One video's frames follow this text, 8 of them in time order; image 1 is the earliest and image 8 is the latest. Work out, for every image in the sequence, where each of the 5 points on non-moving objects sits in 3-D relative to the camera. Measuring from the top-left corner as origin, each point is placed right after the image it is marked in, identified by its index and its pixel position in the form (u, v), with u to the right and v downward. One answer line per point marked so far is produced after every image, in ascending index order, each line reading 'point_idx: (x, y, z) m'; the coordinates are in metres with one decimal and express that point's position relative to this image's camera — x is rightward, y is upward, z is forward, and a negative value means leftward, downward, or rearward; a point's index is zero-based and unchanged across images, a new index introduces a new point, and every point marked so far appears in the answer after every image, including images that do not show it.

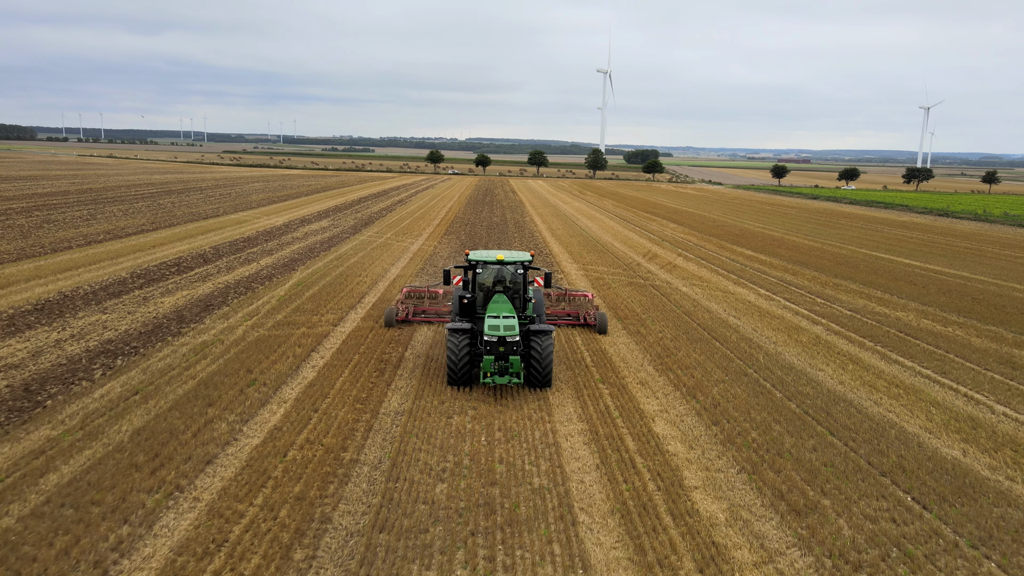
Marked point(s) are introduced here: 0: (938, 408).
0: (+4.9, -1.4, +8.6) m
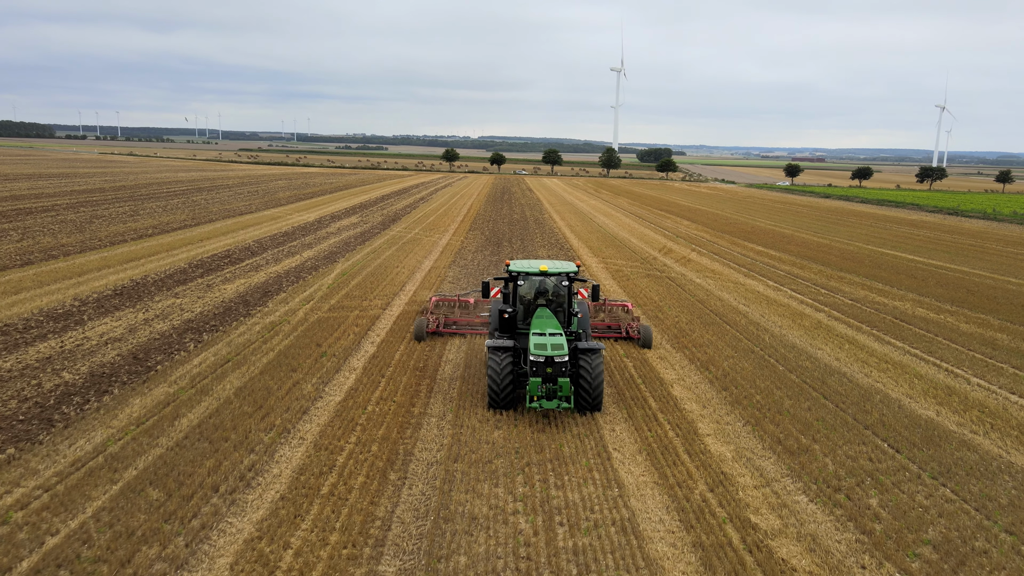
0: (+5.4, -1.2, +9.8) m
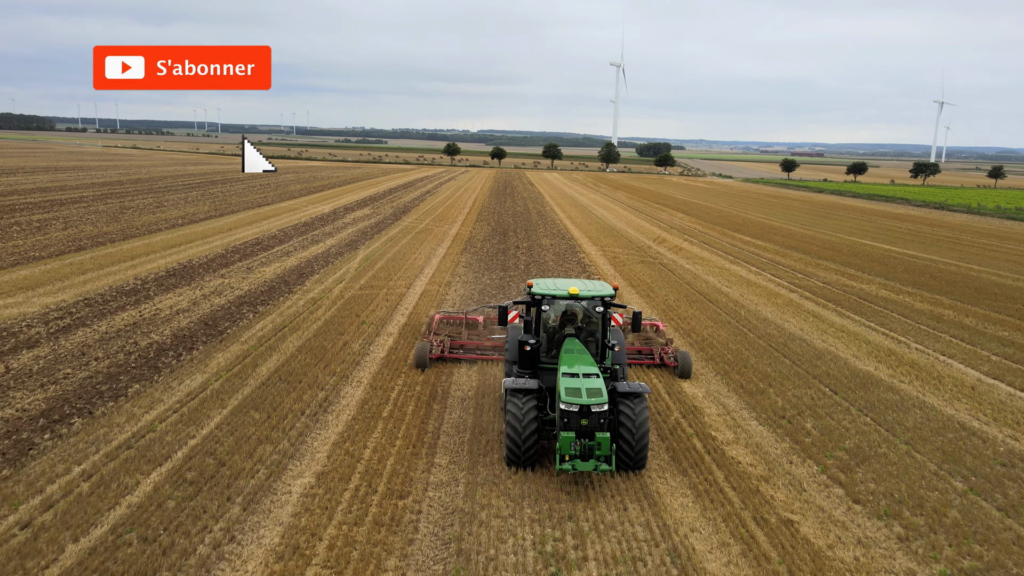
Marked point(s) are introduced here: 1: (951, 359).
0: (+5.6, -0.9, +11.7) m
1: (+6.4, -1.1, +10.9) m
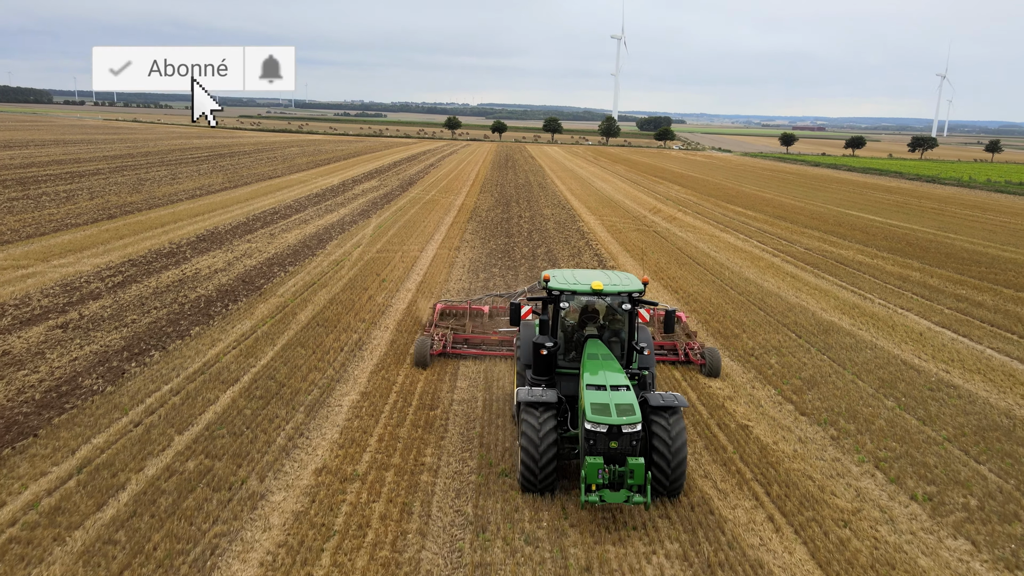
0: (+5.7, -0.2, +13.1) m
1: (+6.5, -0.4, +12.3) m
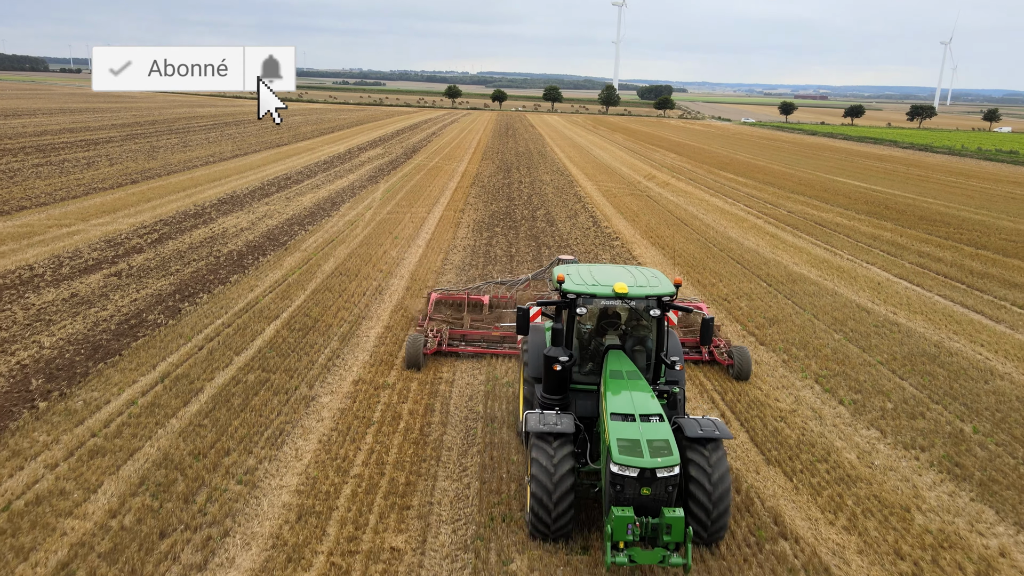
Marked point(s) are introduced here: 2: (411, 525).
0: (+5.7, +0.6, +14.3) m
1: (+6.5, +0.4, +13.6) m
2: (-0.7, -1.6, +5.0) m
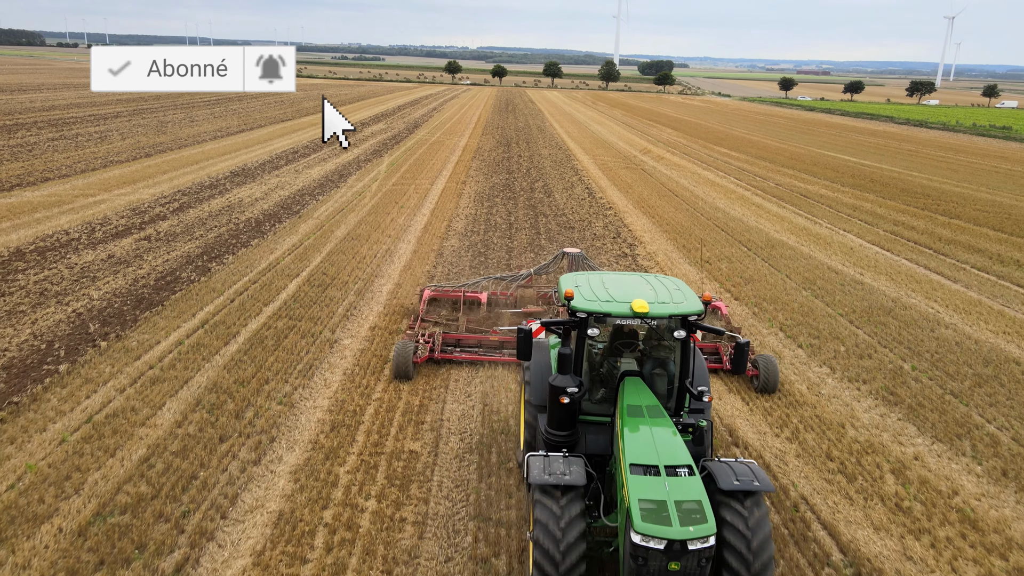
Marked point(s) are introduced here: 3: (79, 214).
0: (+5.7, +1.3, +15.3) m
1: (+6.5, +1.1, +14.5) m
2: (-0.7, -1.2, +6.0) m
3: (-7.9, +1.4, +13.7) m
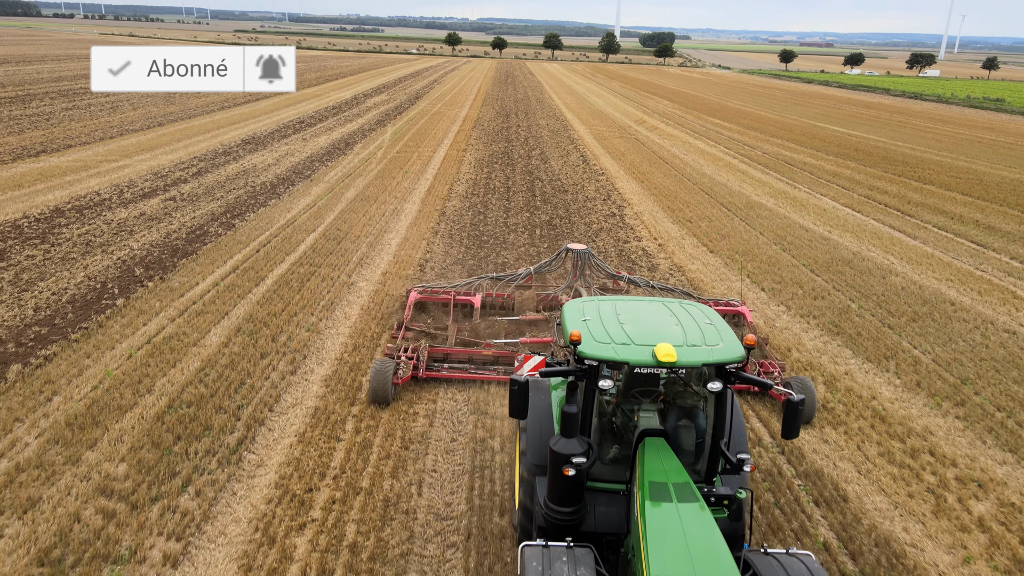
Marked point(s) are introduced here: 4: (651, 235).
0: (+5.6, +2.2, +16.2) m
1: (+6.5, +1.9, +15.5) m
2: (-0.7, -0.6, +7.0) m
3: (-8.0, +2.2, +14.7) m
4: (+2.2, +0.9, +12.0) m
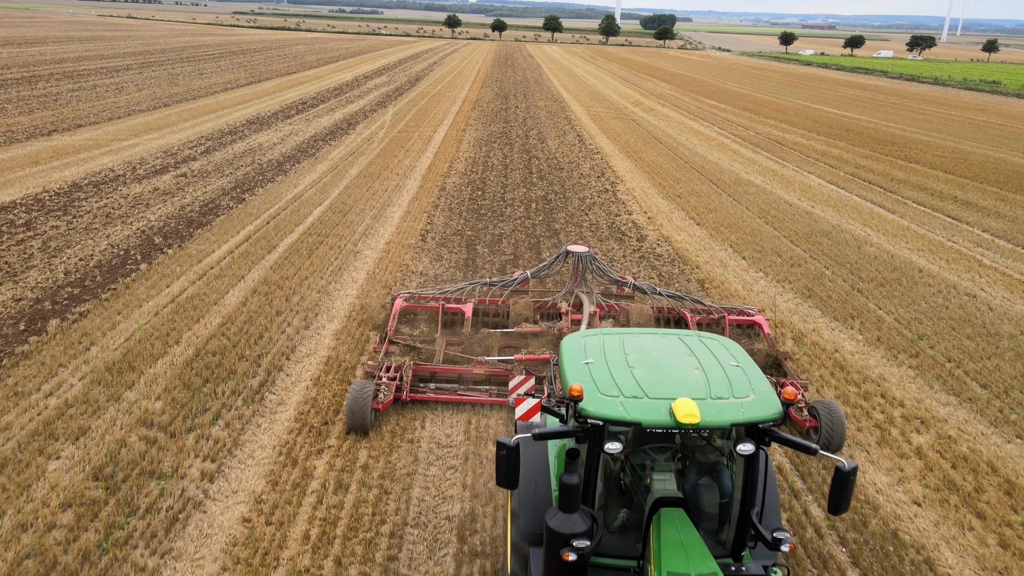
0: (+5.6, +2.7, +16.8) m
1: (+6.4, +2.4, +16.1) m
2: (-0.8, -0.3, +7.7) m
3: (-8.0, +2.7, +15.2) m
4: (+2.2, +1.3, +12.6) m
